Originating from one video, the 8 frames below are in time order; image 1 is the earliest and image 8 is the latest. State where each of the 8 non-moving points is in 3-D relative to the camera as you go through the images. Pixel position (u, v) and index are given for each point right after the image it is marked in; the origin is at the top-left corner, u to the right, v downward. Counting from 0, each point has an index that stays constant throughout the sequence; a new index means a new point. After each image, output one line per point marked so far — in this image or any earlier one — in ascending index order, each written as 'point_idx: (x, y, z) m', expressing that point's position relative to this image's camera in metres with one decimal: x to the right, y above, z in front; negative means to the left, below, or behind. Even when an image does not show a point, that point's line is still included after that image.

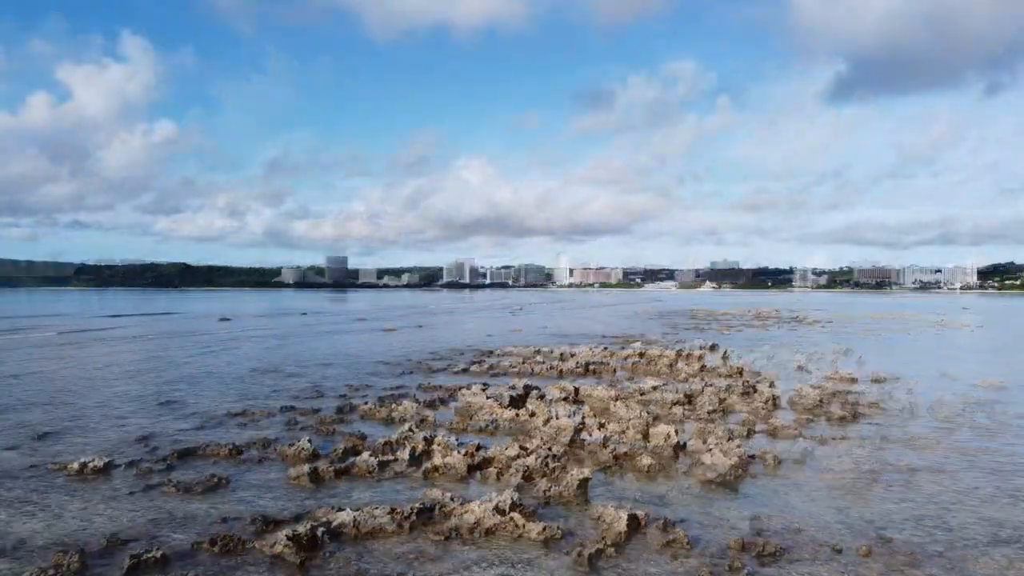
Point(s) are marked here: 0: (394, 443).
0: (-2.8, -3.6, +19.0) m
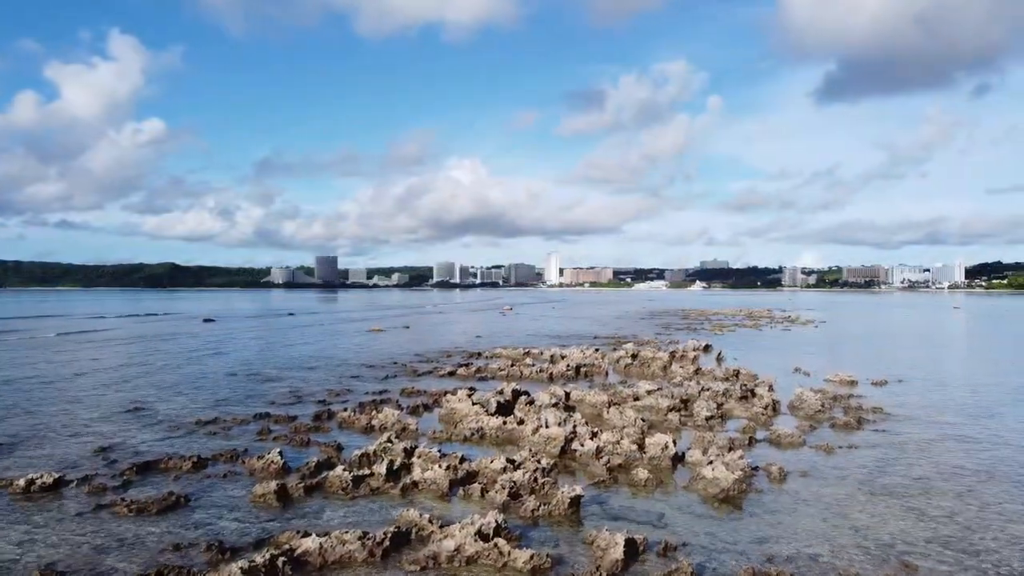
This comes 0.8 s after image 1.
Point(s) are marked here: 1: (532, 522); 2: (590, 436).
0: (-3.0, -3.6, +17.7) m
1: (+0.3, -3.8, +13.4) m
2: (+1.8, -3.5, +19.2) m
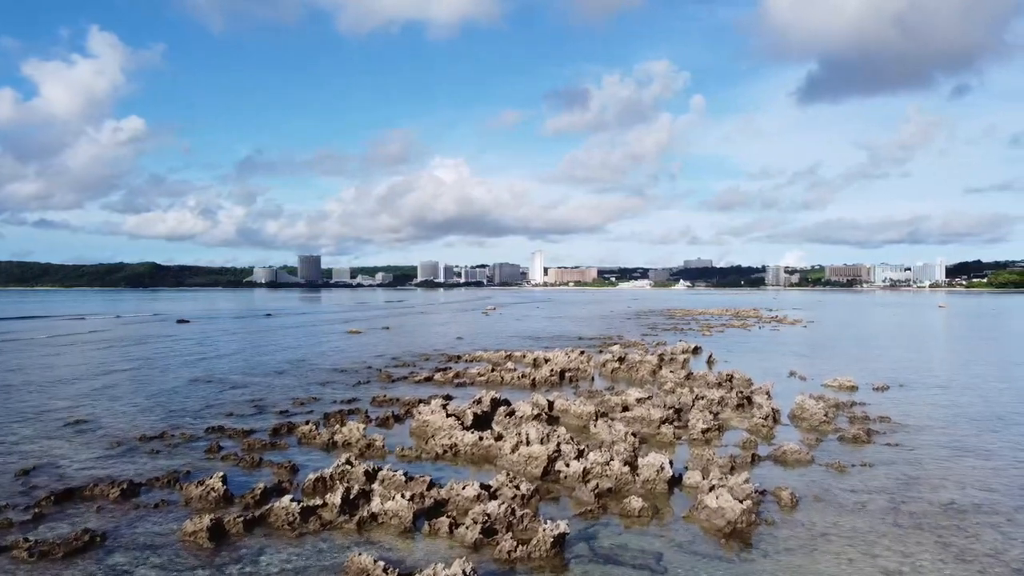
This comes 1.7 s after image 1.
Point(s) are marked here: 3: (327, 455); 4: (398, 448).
0: (-3.5, -3.7, +15.6) m
1: (-0.1, -3.8, +11.3) m
2: (+1.3, -3.5, +17.2) m
3: (-4.2, -3.9, +18.9) m
4: (-2.7, -3.8, +19.5) m
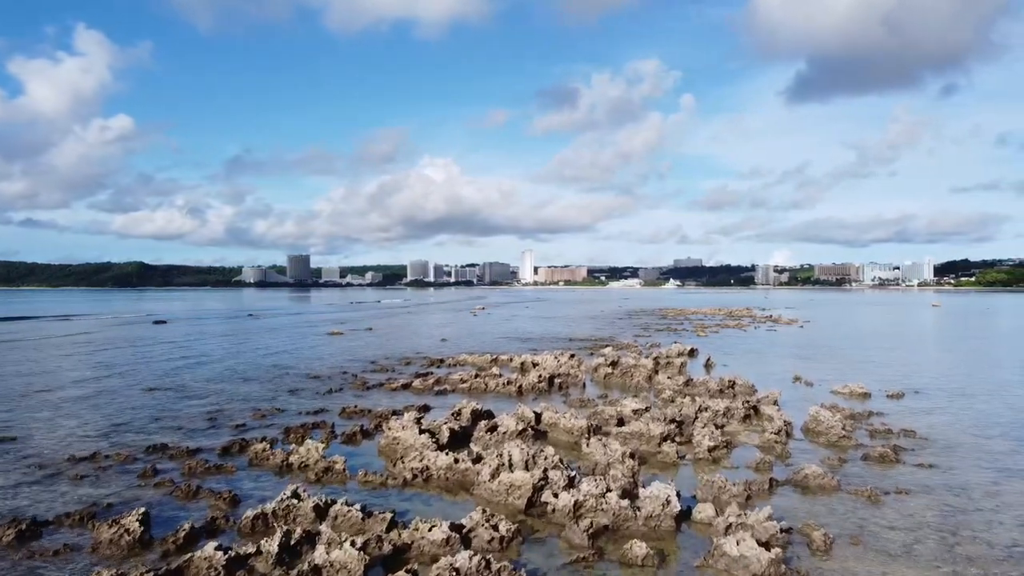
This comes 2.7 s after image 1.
0: (-3.9, -3.7, +13.1) m
1: (-0.4, -3.8, +8.8) m
2: (+1.0, -3.5, +14.7) m
3: (-4.6, -3.9, +16.3) m
4: (-3.1, -3.8, +17.0) m
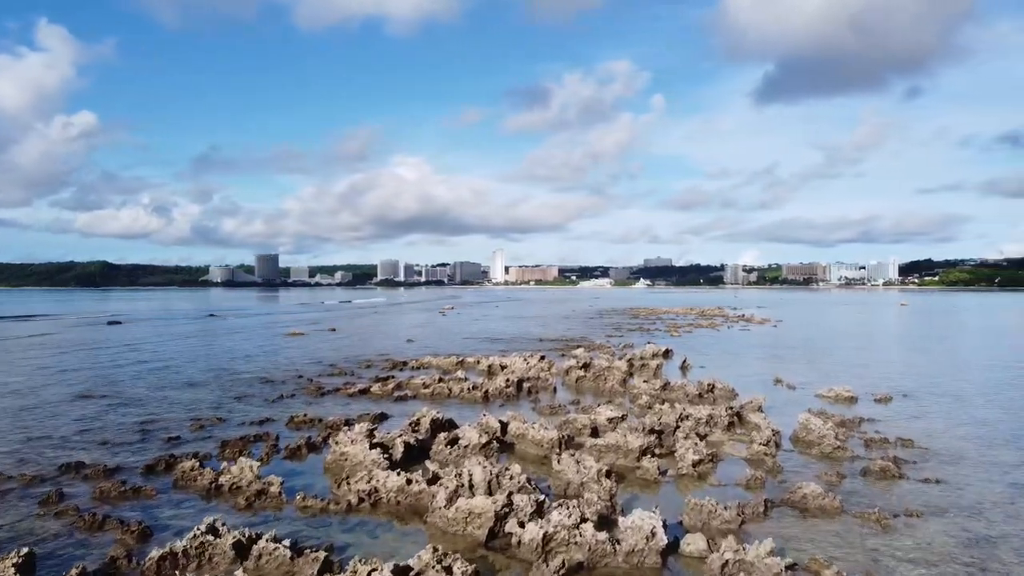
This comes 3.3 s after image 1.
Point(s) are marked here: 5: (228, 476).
0: (-4.4, -3.6, +10.9) m
1: (-0.8, -3.8, +6.8) m
2: (+0.3, -3.4, +12.7) m
3: (-5.3, -3.8, +14.2) m
4: (-3.8, -3.7, +14.9) m
5: (-5.4, -3.6, +15.5) m
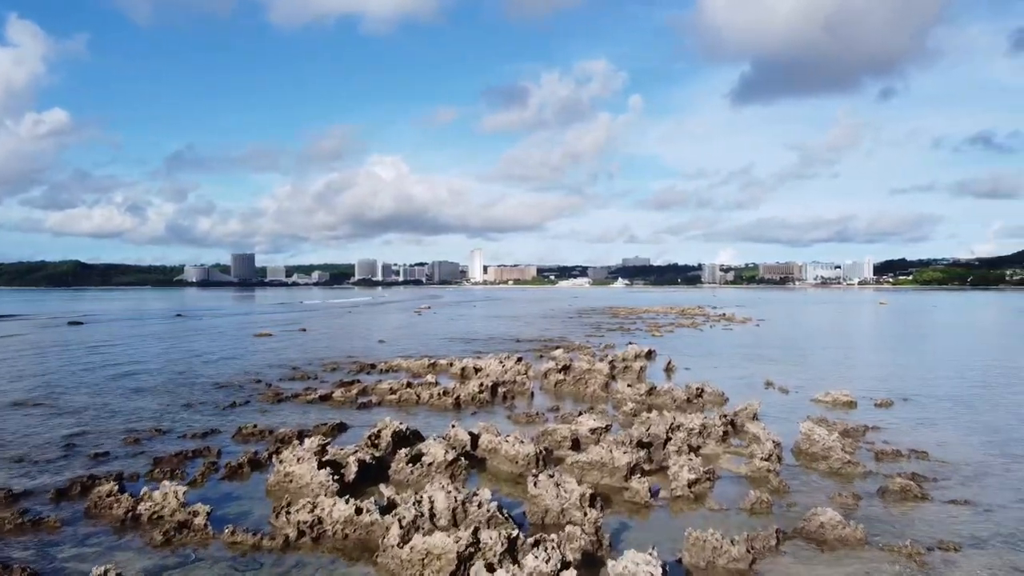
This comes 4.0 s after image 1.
0: (-4.8, -3.5, +8.7) m
1: (-1.1, -3.7, +4.6) m
2: (-0.1, -3.3, +10.6) m
3: (-5.8, -3.7, +11.9) m
4: (-4.3, -3.7, +12.6) m
5: (-5.8, -3.5, +13.2) m
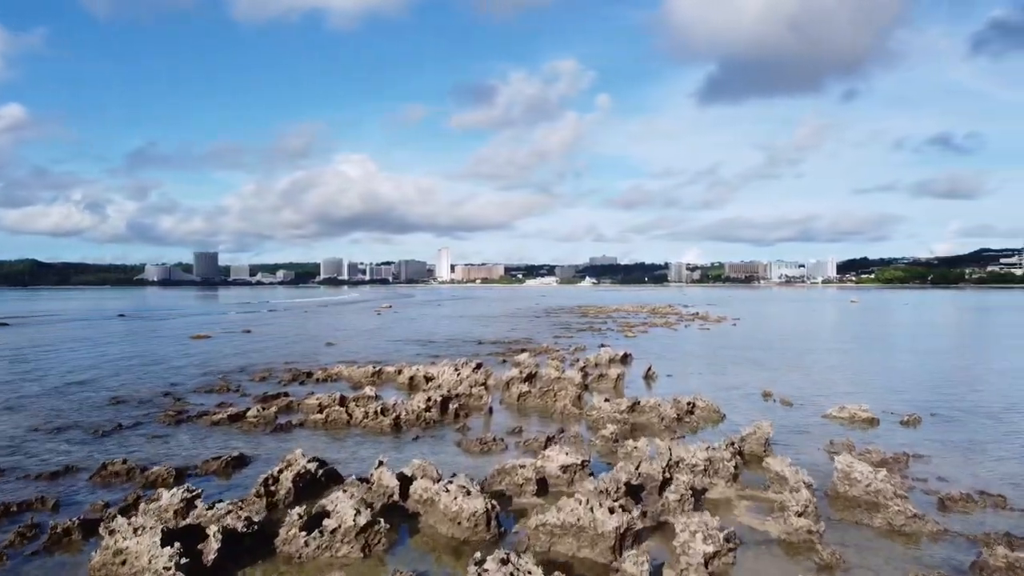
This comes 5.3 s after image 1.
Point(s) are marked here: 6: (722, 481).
0: (-5.3, -3.4, +3.9) m
1: (-1.4, -3.6, 0.0) m
2: (-0.7, -3.2, +6.0) m
3: (-6.4, -3.6, +7.1) m
4: (-5.0, -3.5, +7.9) m
5: (-6.6, -3.4, +8.4) m
6: (+3.6, -3.3, +14.2) m
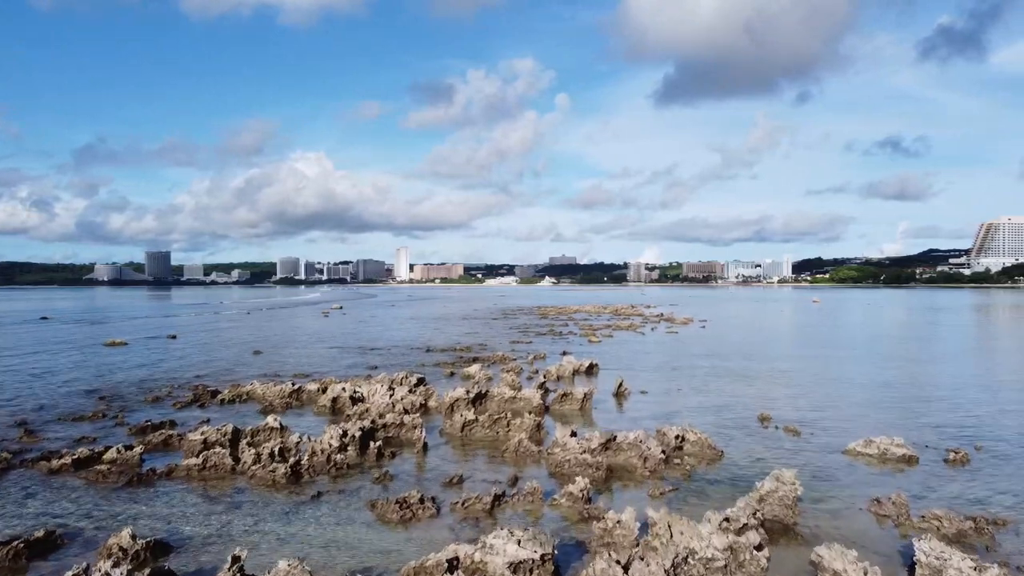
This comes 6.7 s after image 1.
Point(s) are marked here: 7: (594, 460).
0: (-5.7, -3.5, -1.3) m
1: (-1.6, -3.7, -5.0) m
2: (-1.2, -3.3, +1.1) m
3: (-6.9, -3.7, +1.8) m
4: (-5.5, -3.6, +2.7) m
5: (-7.1, -3.4, +3.2) m
6: (+2.8, -3.4, +9.5) m
7: (+1.5, -3.3, +15.8) m
